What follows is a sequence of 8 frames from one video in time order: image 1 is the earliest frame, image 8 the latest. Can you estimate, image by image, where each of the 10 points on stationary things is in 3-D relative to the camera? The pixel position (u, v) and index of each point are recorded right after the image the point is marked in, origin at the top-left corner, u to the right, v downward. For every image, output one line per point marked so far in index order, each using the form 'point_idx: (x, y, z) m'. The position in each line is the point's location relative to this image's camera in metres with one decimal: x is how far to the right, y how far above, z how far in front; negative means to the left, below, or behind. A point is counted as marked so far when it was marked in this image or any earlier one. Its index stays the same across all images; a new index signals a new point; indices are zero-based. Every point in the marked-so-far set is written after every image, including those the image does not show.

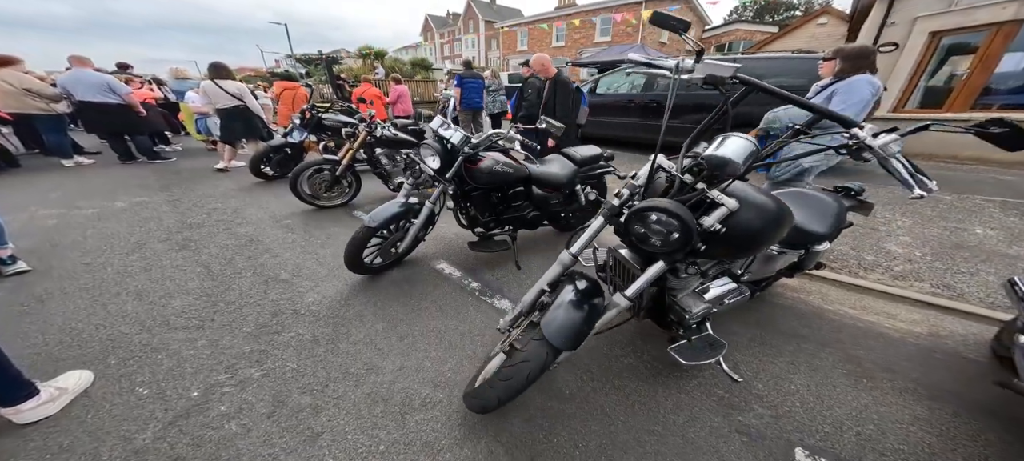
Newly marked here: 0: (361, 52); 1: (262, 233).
0: (-7.3, +8.7, +16.1) m
1: (-2.6, 0.0, +3.5) m
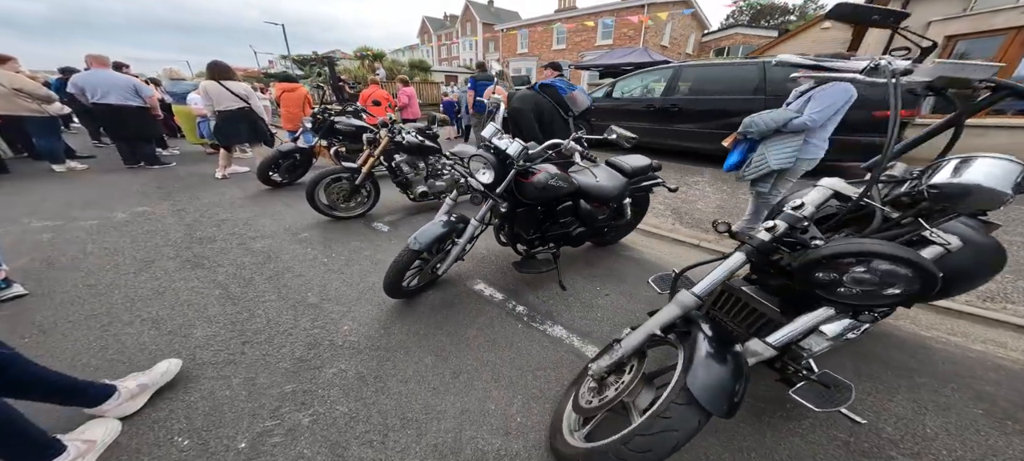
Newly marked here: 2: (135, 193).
0: (-7.3, +8.5, +15.8) m
1: (-2.3, -0.2, +3.3) m
2: (-5.6, +0.6, +4.9) m
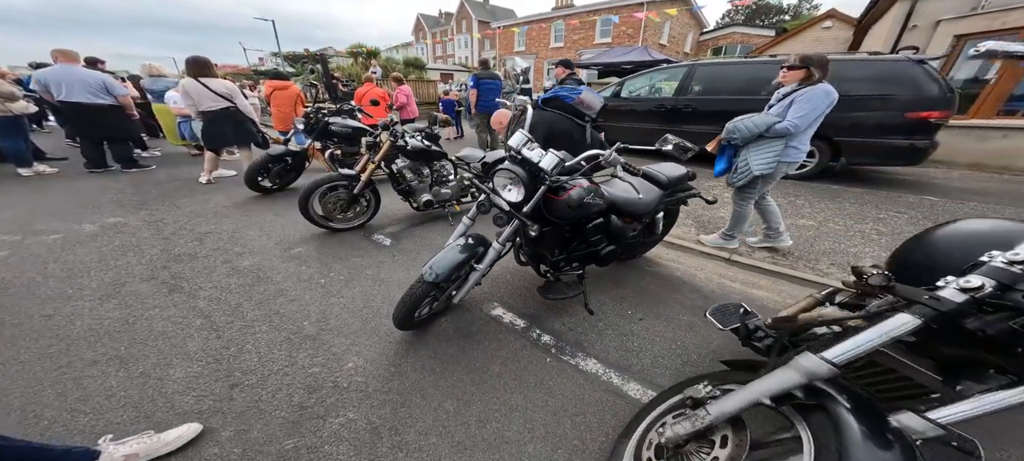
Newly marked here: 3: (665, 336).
0: (-7.4, +8.3, +15.3) m
1: (-2.1, -0.3, +2.9) m
2: (-5.4, +0.4, +4.5) m
3: (+1.0, -0.7, +2.2) m
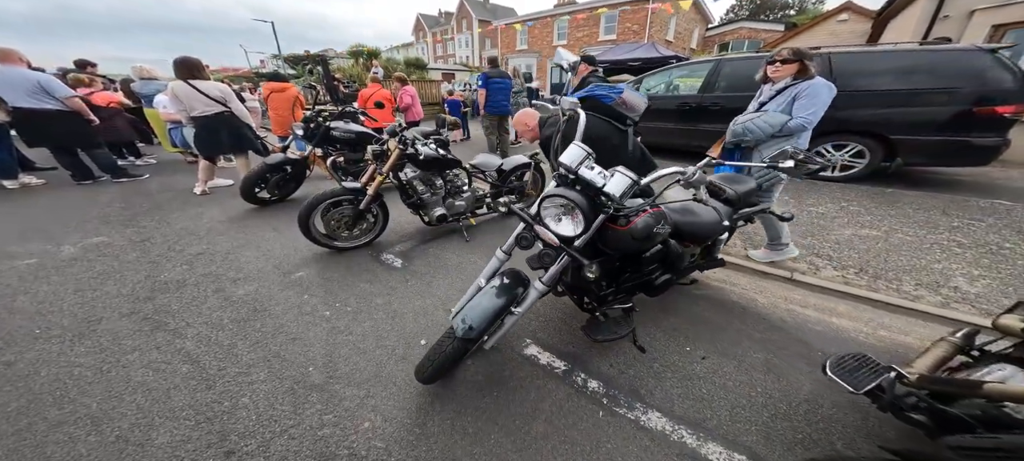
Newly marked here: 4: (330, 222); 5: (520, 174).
0: (-7.3, +8.1, +15.0) m
1: (-1.9, -0.5, +2.6) m
2: (-5.2, +0.2, +4.1) m
3: (+1.3, -0.8, +1.9) m
4: (-1.7, +0.1, +3.1) m
5: (+0.1, +0.6, +3.8) m
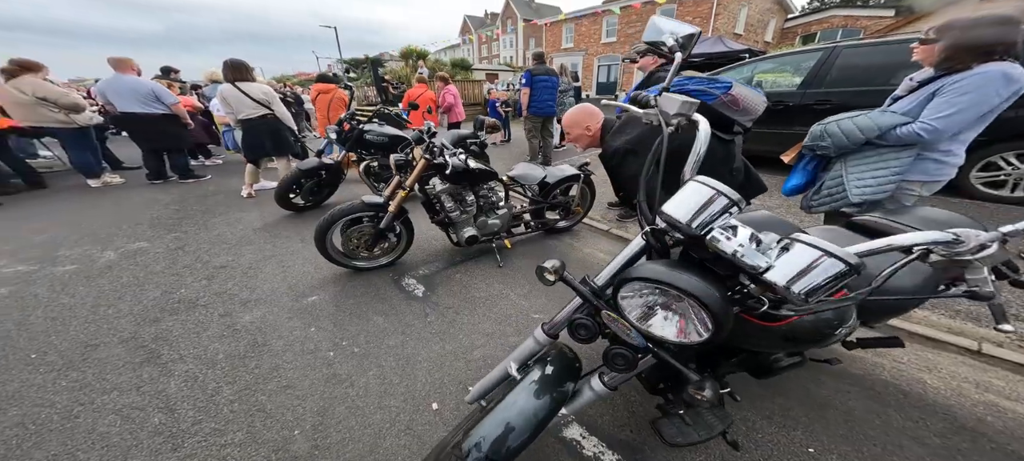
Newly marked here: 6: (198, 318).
0: (-5.1, +8.1, +15.2) m
1: (-1.6, -0.6, +2.3) m
2: (-4.7, +0.1, +4.3) m
3: (+1.4, -1.1, +1.2) m
4: (-1.3, -0.1, +2.7) m
5: (+0.5, +0.4, +3.3) m
6: (-2.2, -0.6, +2.3) m
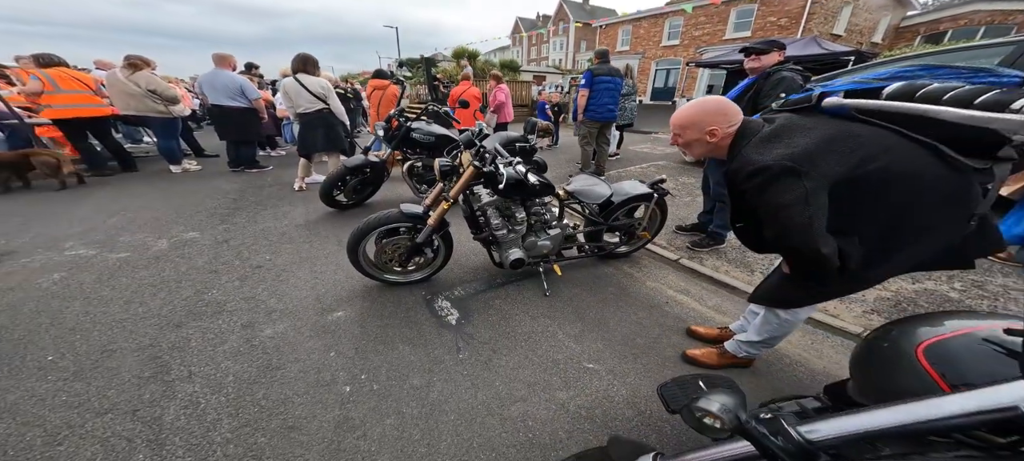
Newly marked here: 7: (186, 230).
0: (-2.5, +8.2, +15.4) m
1: (-1.3, -0.7, +2.0) m
2: (-4.1, +0.3, +4.4) m
3: (+1.5, -1.3, +0.6) m
4: (-1.0, -0.2, +2.5) m
5: (+1.0, +0.2, +2.8) m
6: (-1.9, -0.6, +2.1) m
7: (-3.6, 0.0, +3.6) m
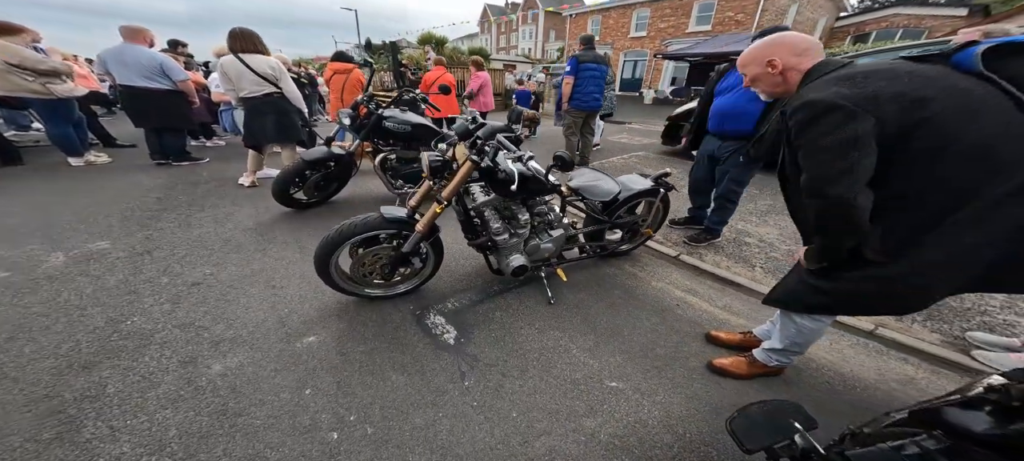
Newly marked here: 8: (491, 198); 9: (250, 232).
0: (-4.2, +8.4, +14.4) m
1: (-1.3, -0.7, +1.6) m
2: (-4.3, +0.2, +3.6) m
3: (+1.7, -1.4, +0.5) m
4: (-0.9, -0.2, +2.1) m
5: (+1.0, +0.2, +2.6) m
6: (-1.8, -0.7, +1.7) m
7: (-3.7, -0.1, +2.9) m
8: (-0.1, +0.2, +2.0) m
9: (-2.5, 0.0, +3.2) m
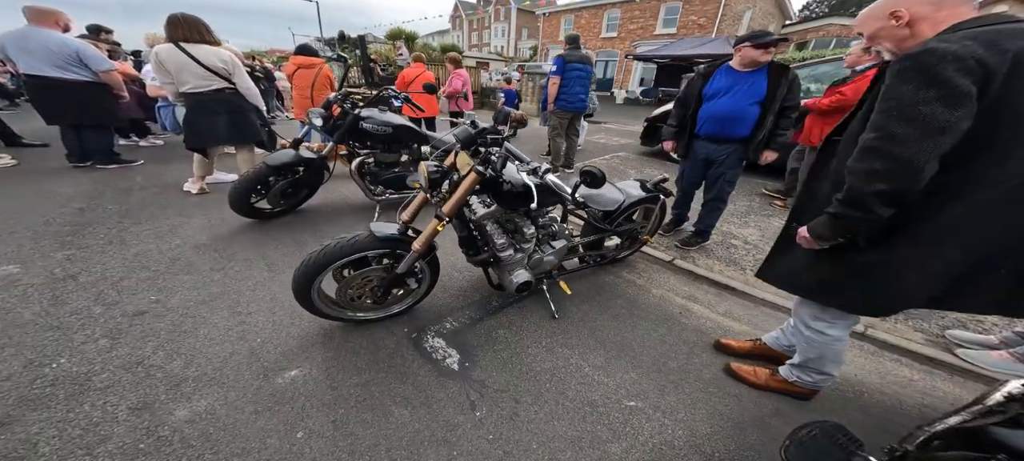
0: (-5.6, +8.4, +13.7) m
1: (-1.2, -0.9, +1.4) m
2: (-4.4, +0.1, +3.1) m
3: (+1.9, -1.4, +0.6) m
4: (-0.9, -0.3, +1.9) m
5: (+0.9, +0.2, +2.5) m
6: (-1.7, -0.8, +1.4) m
7: (-3.7, -0.2, +2.4) m
8: (-0.1, +0.1, +1.9) m
9: (-2.5, -0.2, +2.8) m
